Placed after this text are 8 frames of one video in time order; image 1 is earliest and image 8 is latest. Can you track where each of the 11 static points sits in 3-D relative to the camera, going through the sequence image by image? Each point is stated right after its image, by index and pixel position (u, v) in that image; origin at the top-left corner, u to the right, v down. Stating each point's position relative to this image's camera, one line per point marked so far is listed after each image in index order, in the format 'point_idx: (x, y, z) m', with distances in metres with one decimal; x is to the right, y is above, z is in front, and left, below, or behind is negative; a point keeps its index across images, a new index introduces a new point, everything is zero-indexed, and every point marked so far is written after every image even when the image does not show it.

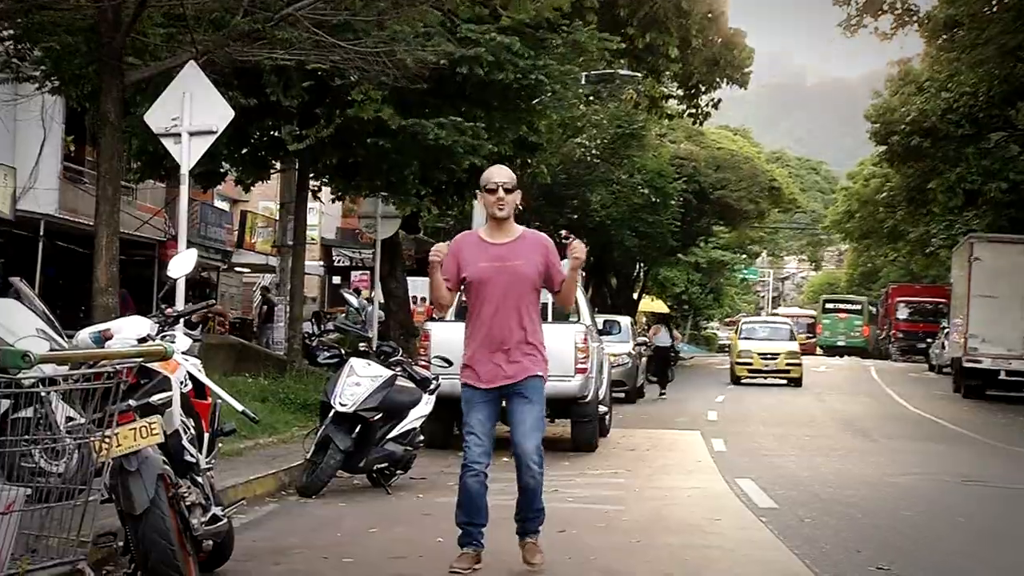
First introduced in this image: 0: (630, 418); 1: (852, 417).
0: (+1.0, -1.1, +18.2) m
1: (+3.0, -1.1, +18.8) m
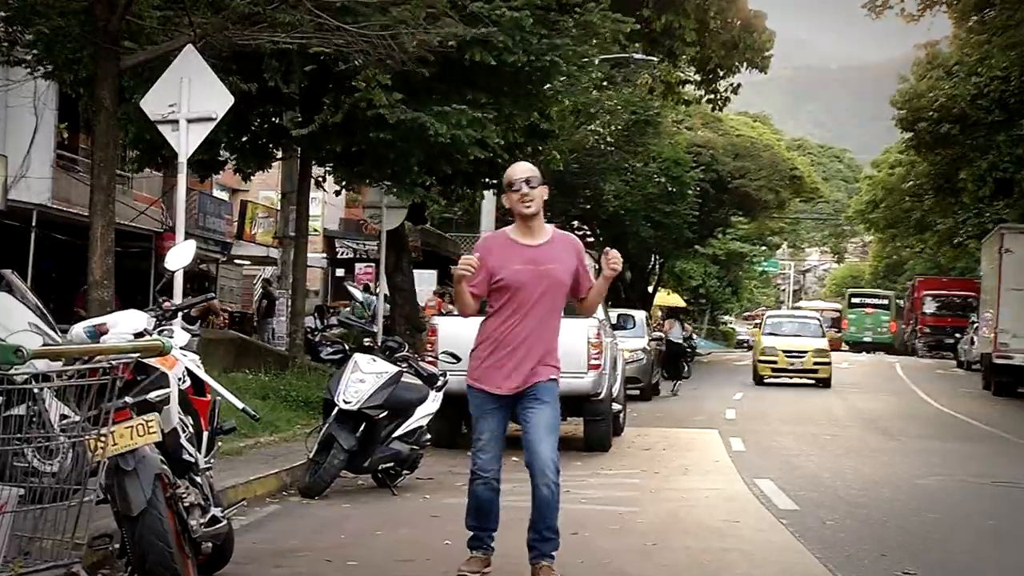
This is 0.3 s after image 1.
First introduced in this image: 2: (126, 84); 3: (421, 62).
0: (+1.1, -1.0, +17.7) m
1: (+3.1, -1.1, +18.3) m
2: (-2.6, +1.4, +14.4) m
3: (-0.6, +1.4, +14.0) m
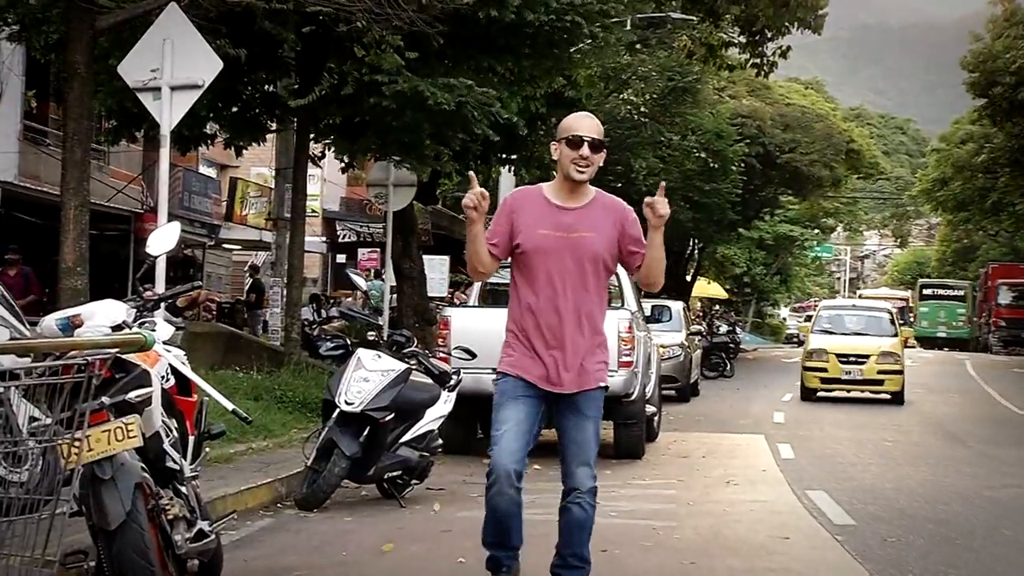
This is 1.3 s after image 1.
0: (+1.3, -1.0, +16.1) m
1: (+3.2, -1.0, +16.7) m
2: (-2.4, +1.4, +12.9) m
3: (-0.5, +1.5, +12.6) m
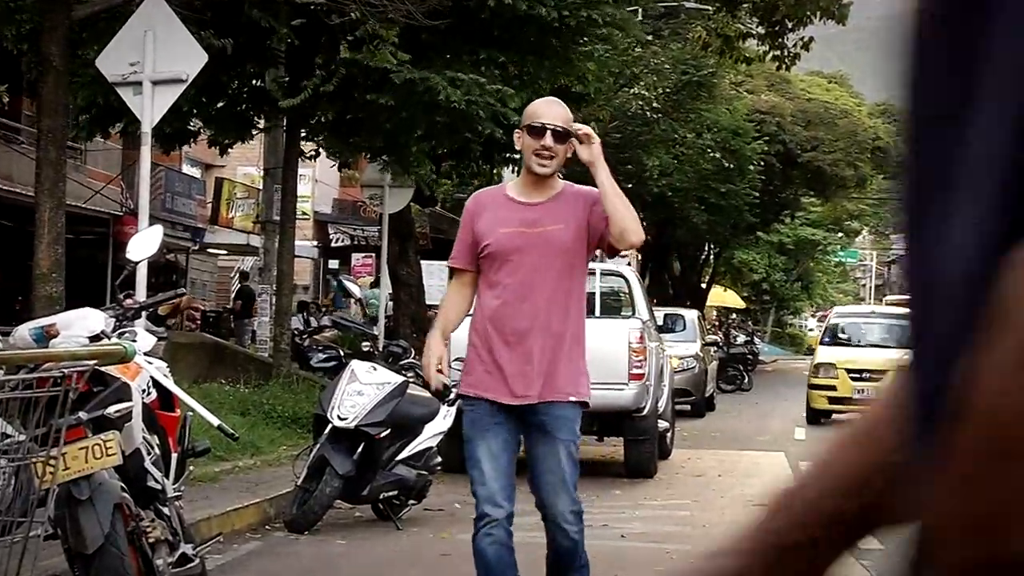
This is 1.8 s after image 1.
0: (+1.3, -1.0, +15.4) m
1: (+3.3, -1.1, +16.0) m
2: (-2.4, +1.4, +12.2) m
3: (-0.4, +1.5, +11.8) m
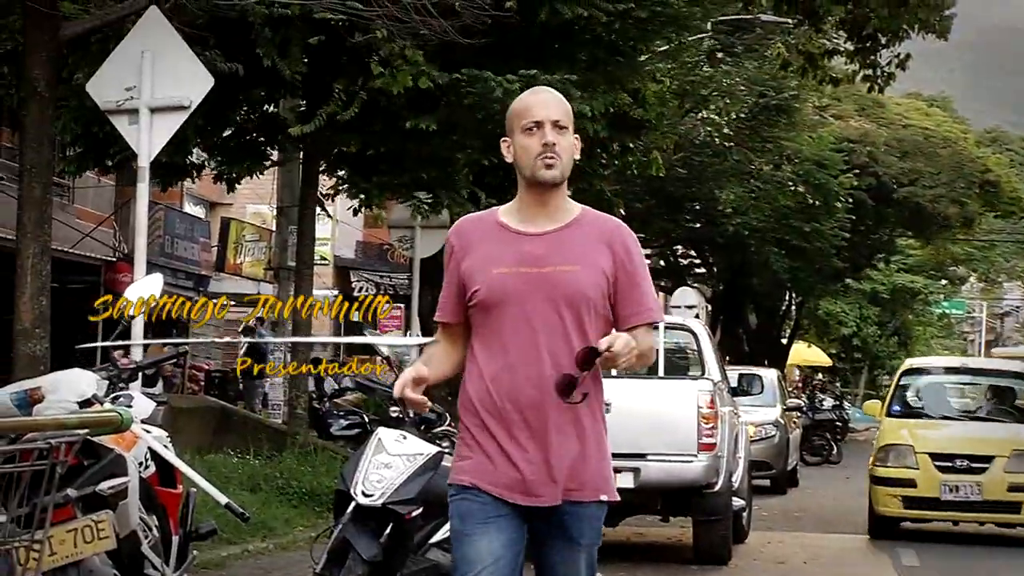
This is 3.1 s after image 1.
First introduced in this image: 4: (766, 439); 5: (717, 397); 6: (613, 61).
0: (+1.7, -1.4, +13.7) m
1: (+3.7, -1.5, +14.3) m
2: (-2.2, +1.1, +10.7) m
3: (-0.2, +1.2, +10.3) m
4: (+1.7, -1.0, +14.6) m
5: (+1.0, -0.5, +10.4) m
6: (+0.5, +1.2, +10.9) m
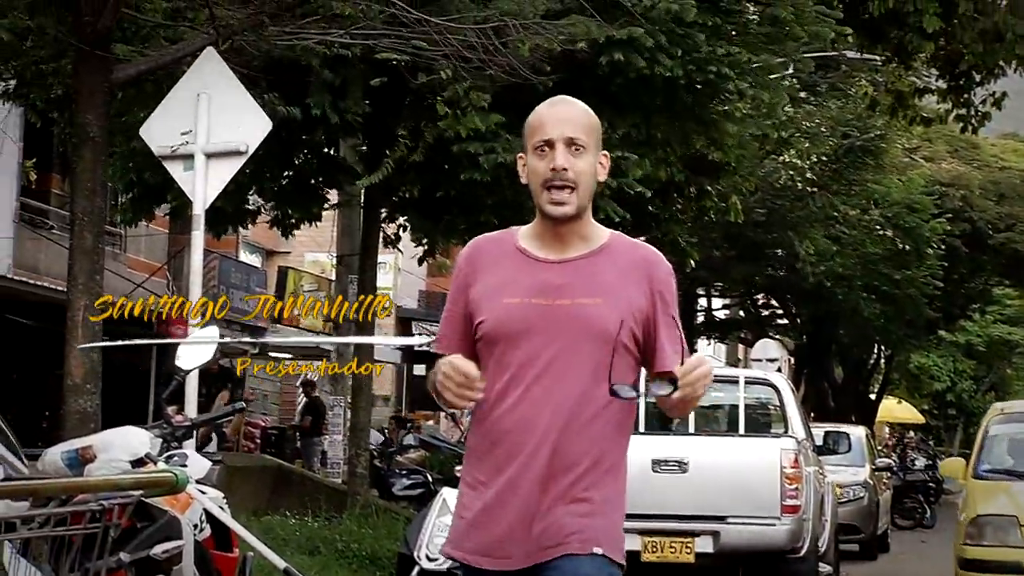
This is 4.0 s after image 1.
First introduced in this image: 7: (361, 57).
0: (+2.1, -1.8, +13.1) m
1: (+4.2, -1.9, +13.5) m
2: (-1.8, +0.8, +10.4) m
3: (+0.1, +1.0, +9.9) m
4: (+2.2, -1.4, +13.9) m
5: (+1.3, -0.8, +9.8) m
6: (+0.8, +0.9, +10.4) m
7: (-0.7, +1.0, +9.7) m
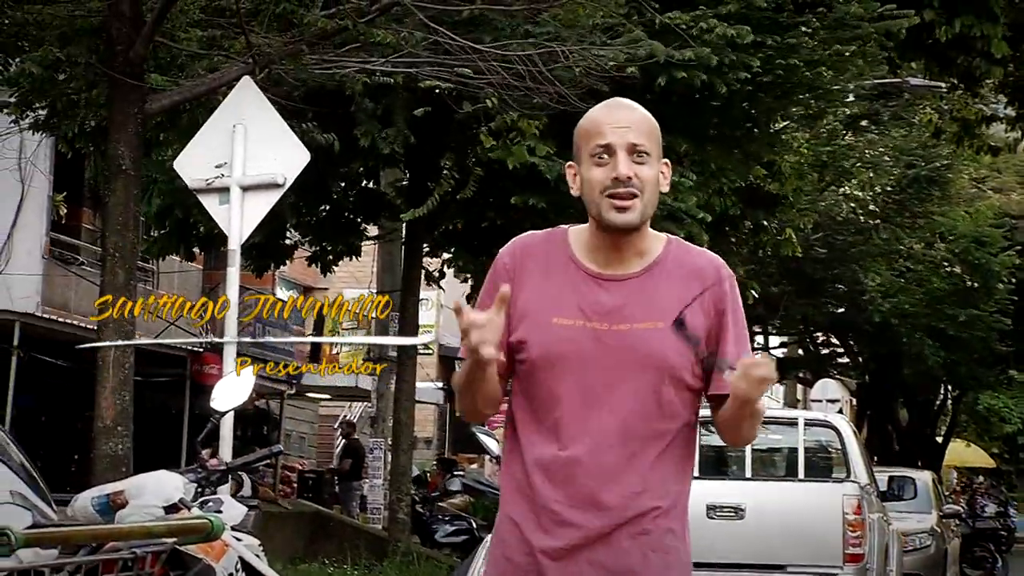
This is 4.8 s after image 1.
0: (+2.4, -2.1, +12.5) m
1: (+4.5, -2.1, +12.9) m
2: (-1.6, +0.7, +10.0) m
3: (+0.3, +0.8, +9.5) m
4: (+2.5, -1.7, +13.4) m
5: (+1.5, -0.9, +9.3) m
6: (+1.1, +0.7, +10.0) m
7: (-0.5, +0.9, +9.3) m
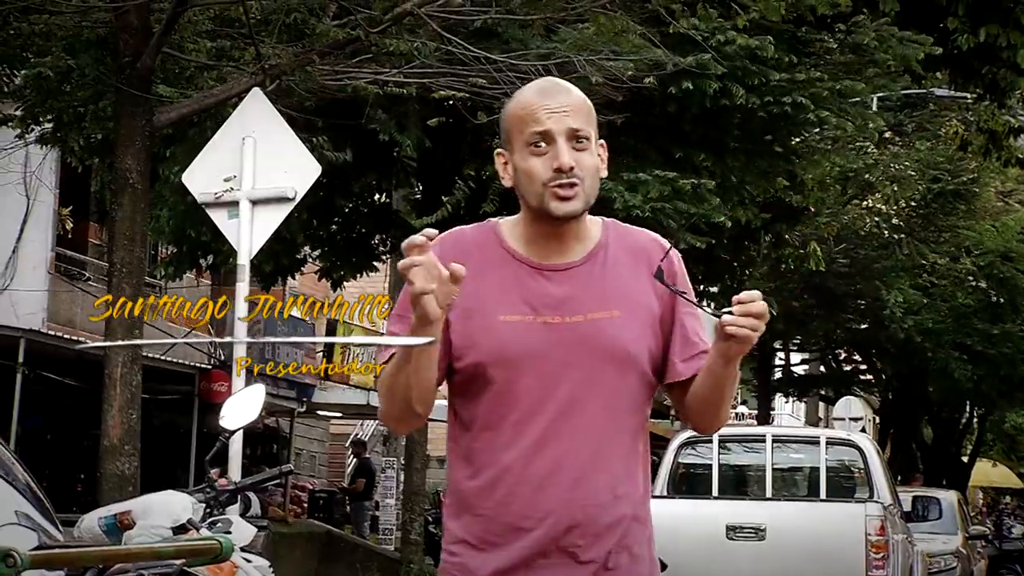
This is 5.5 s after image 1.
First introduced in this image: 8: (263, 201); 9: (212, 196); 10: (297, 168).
0: (+2.5, -2.1, +12.3) m
1: (+4.6, -2.2, +12.7) m
2: (-1.5, +0.6, +9.8) m
3: (+0.4, +0.7, +9.3) m
4: (+2.6, -1.8, +13.2) m
5: (+1.6, -1.0, +9.1) m
6: (+1.1, +0.6, +9.8) m
7: (-0.4, +0.8, +9.1) m
8: (-1.0, +0.4, +8.6) m
9: (-1.2, +0.4, +8.6) m
10: (-0.9, +0.5, +8.5) m
